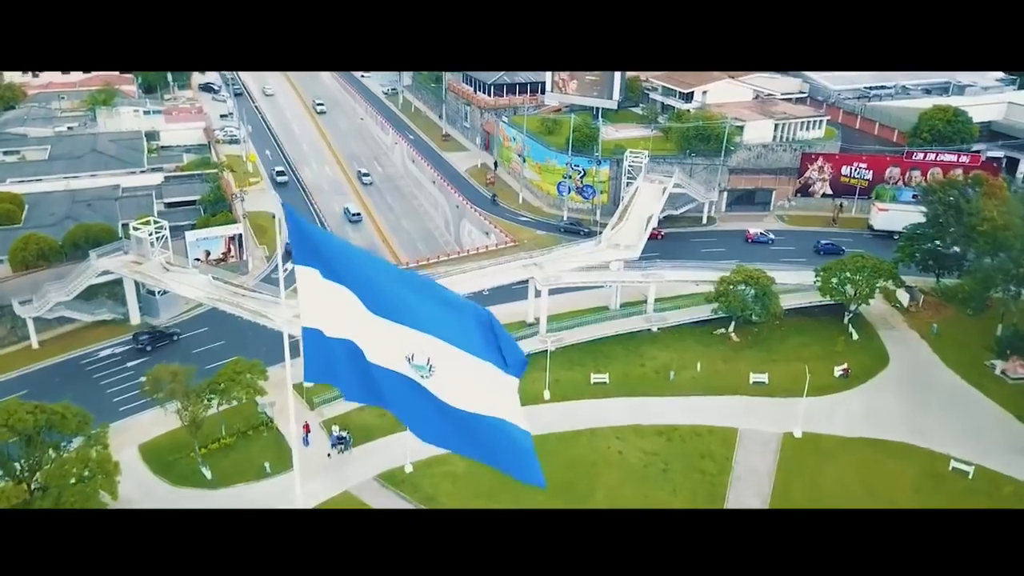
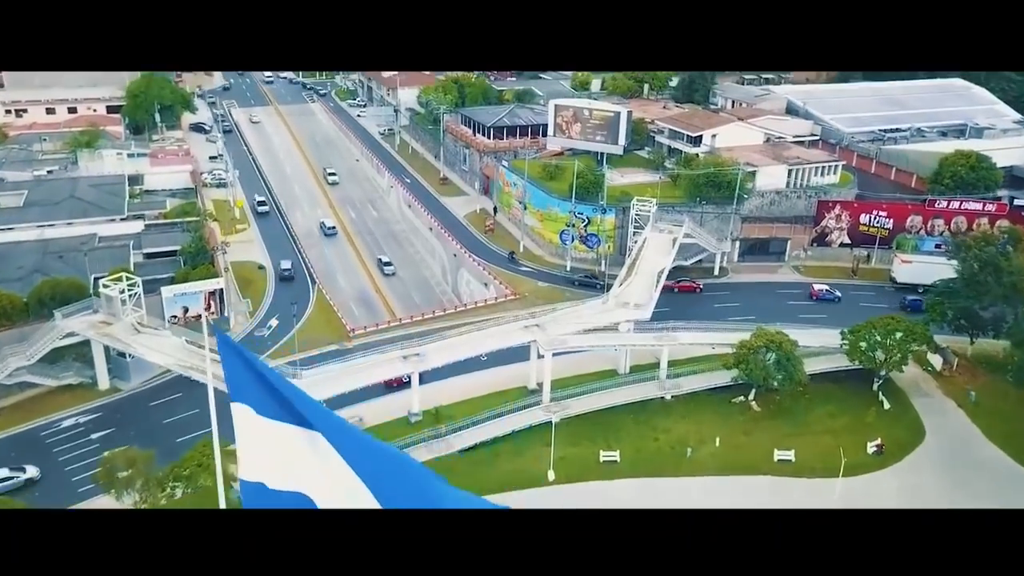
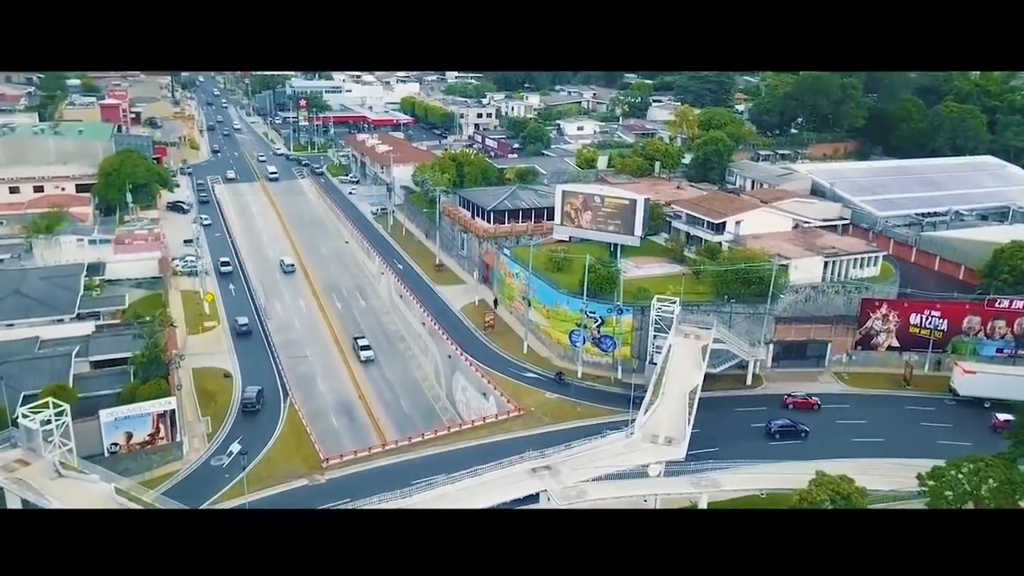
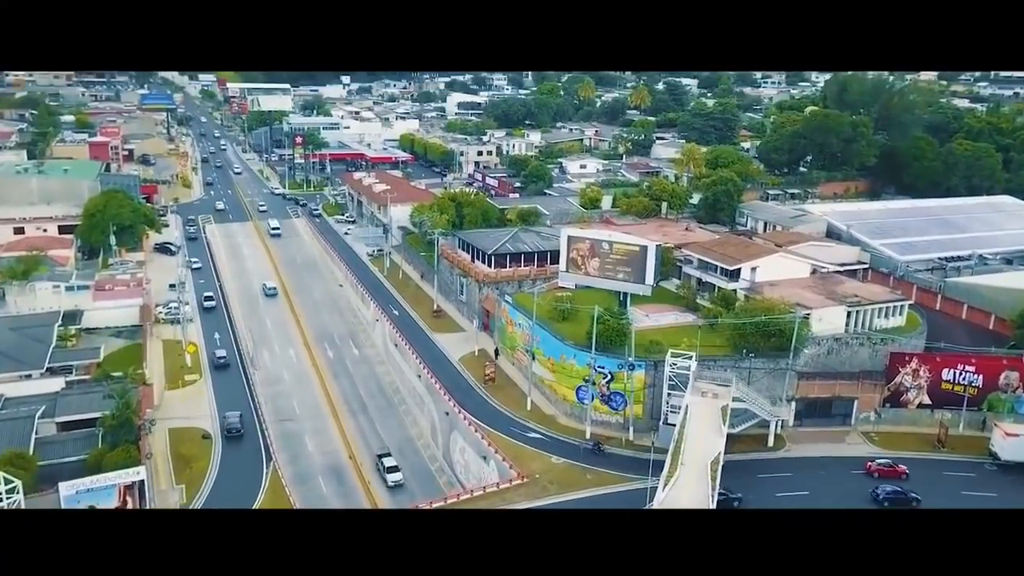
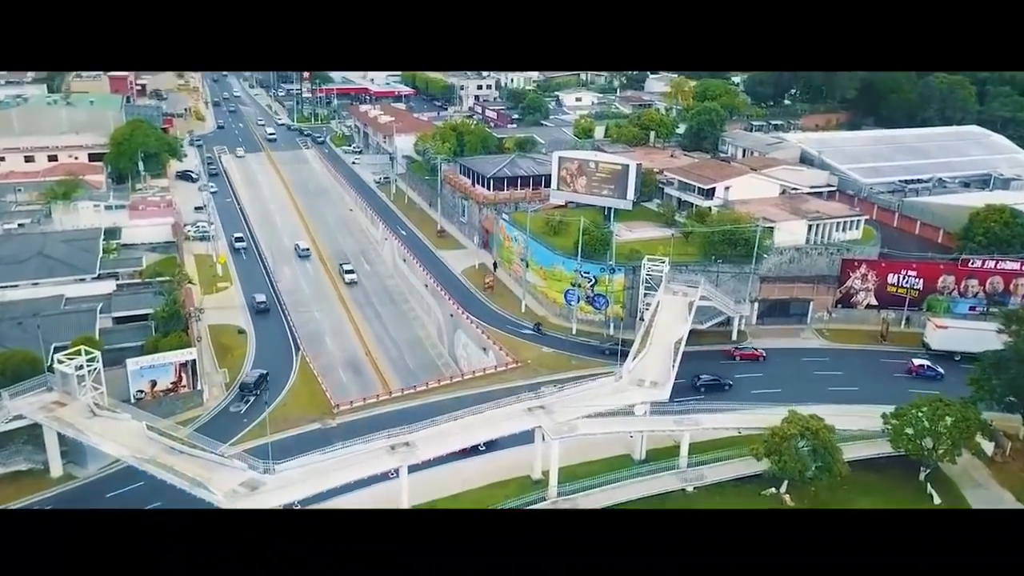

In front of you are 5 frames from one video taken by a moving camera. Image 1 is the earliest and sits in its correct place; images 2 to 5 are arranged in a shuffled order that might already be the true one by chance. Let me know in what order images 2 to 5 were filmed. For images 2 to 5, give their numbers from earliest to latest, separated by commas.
2, 5, 3, 4
